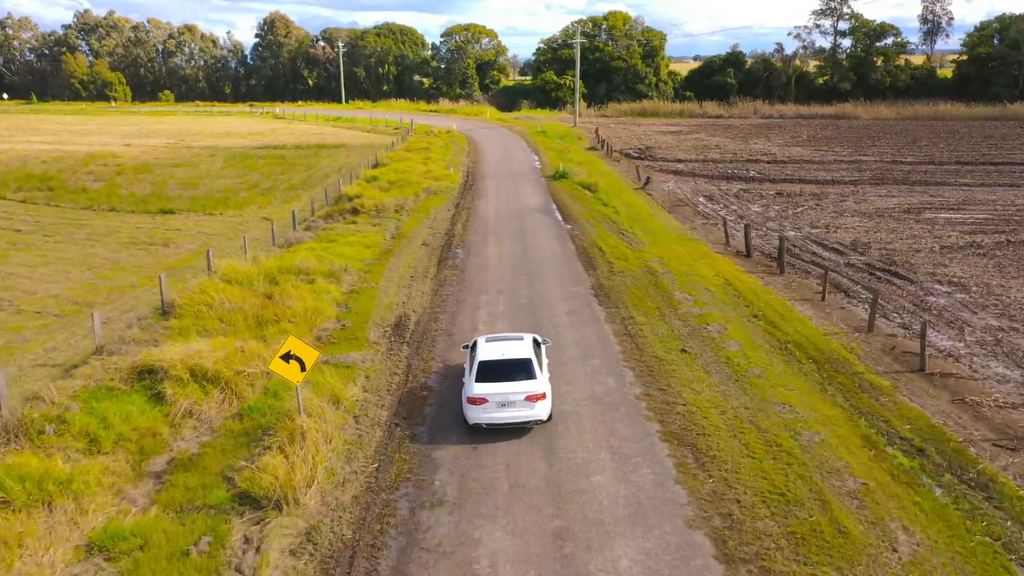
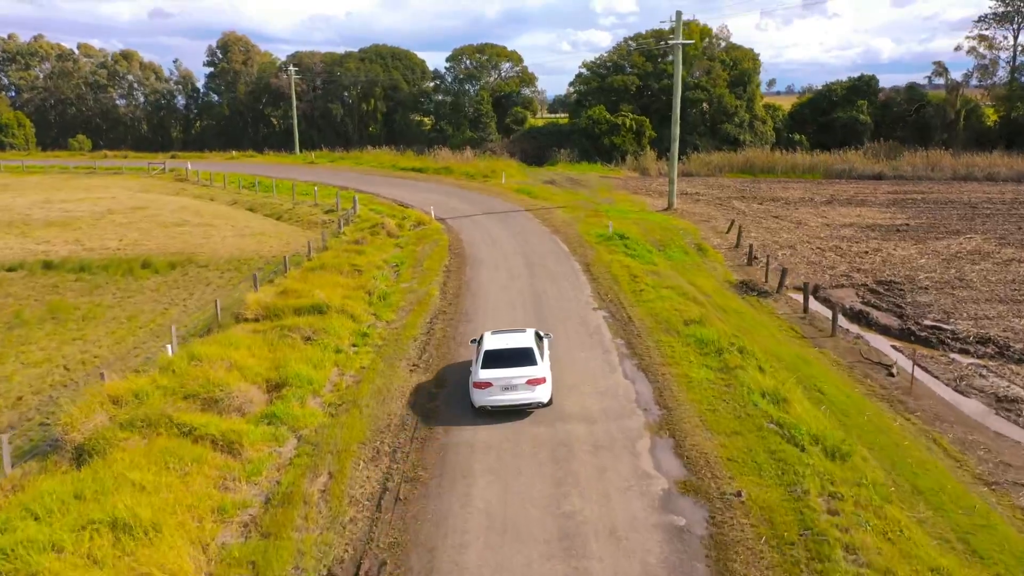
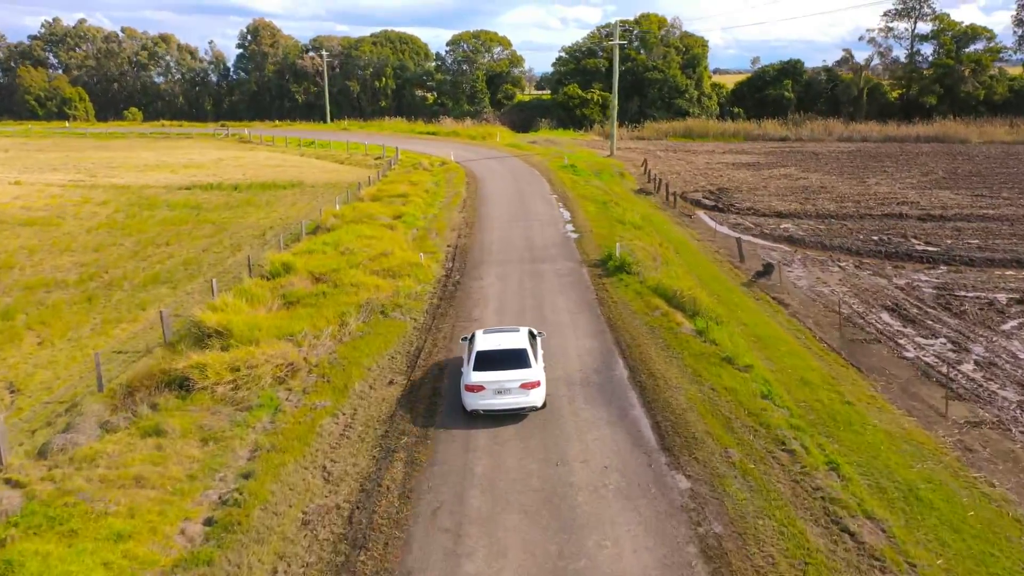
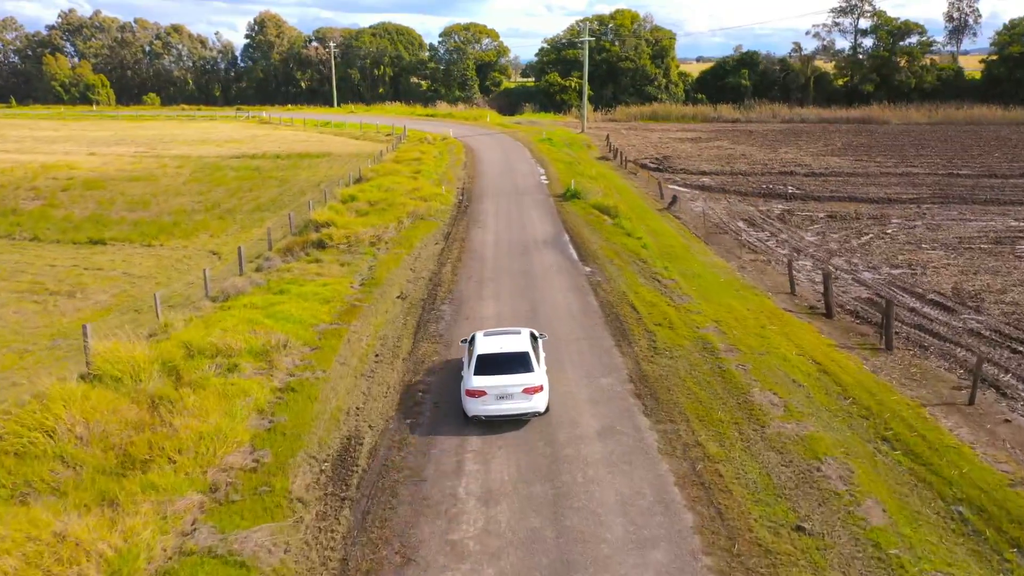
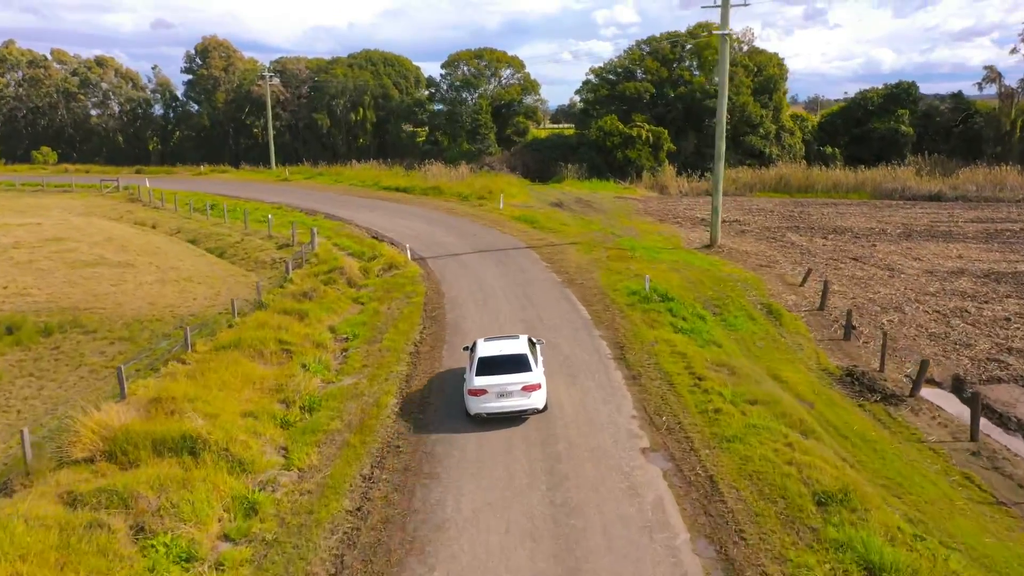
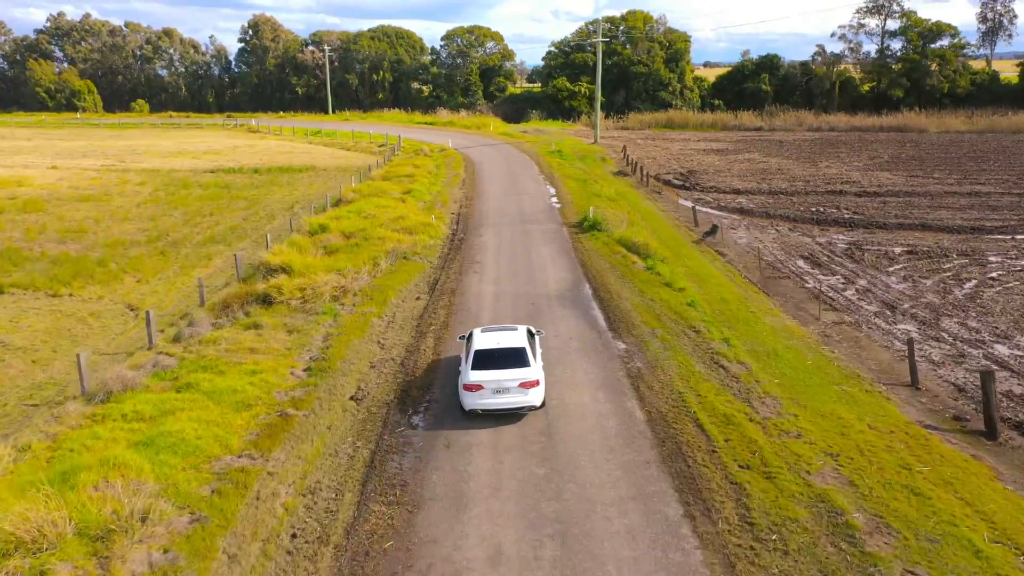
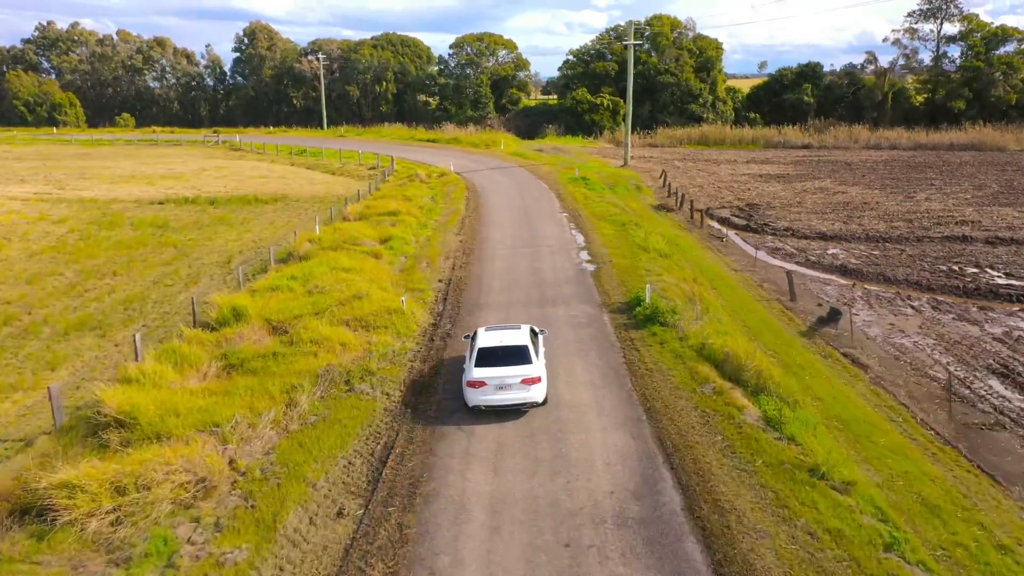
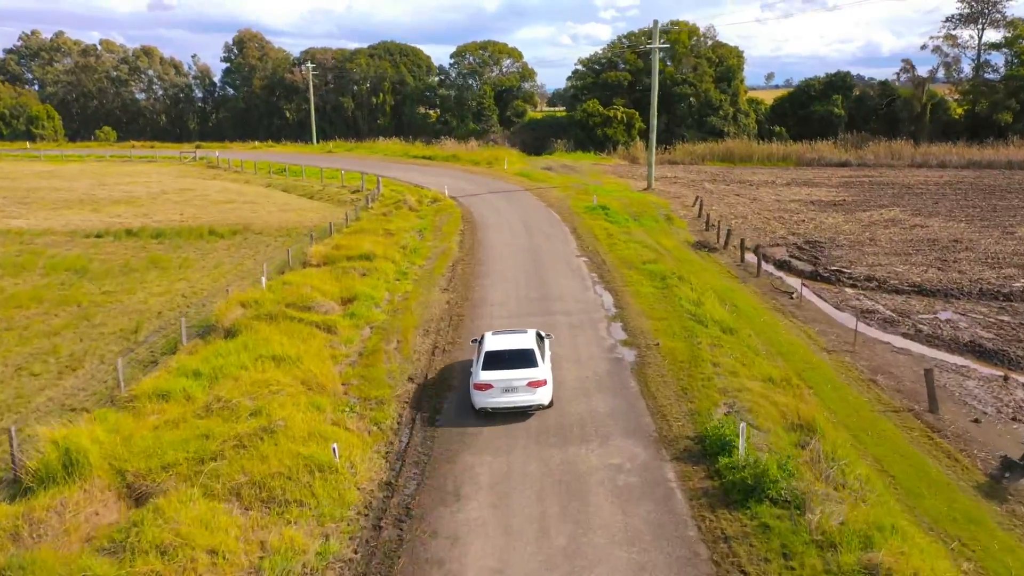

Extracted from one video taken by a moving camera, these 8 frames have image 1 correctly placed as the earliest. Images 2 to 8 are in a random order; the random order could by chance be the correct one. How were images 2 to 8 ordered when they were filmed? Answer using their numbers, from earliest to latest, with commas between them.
4, 6, 3, 7, 8, 2, 5
